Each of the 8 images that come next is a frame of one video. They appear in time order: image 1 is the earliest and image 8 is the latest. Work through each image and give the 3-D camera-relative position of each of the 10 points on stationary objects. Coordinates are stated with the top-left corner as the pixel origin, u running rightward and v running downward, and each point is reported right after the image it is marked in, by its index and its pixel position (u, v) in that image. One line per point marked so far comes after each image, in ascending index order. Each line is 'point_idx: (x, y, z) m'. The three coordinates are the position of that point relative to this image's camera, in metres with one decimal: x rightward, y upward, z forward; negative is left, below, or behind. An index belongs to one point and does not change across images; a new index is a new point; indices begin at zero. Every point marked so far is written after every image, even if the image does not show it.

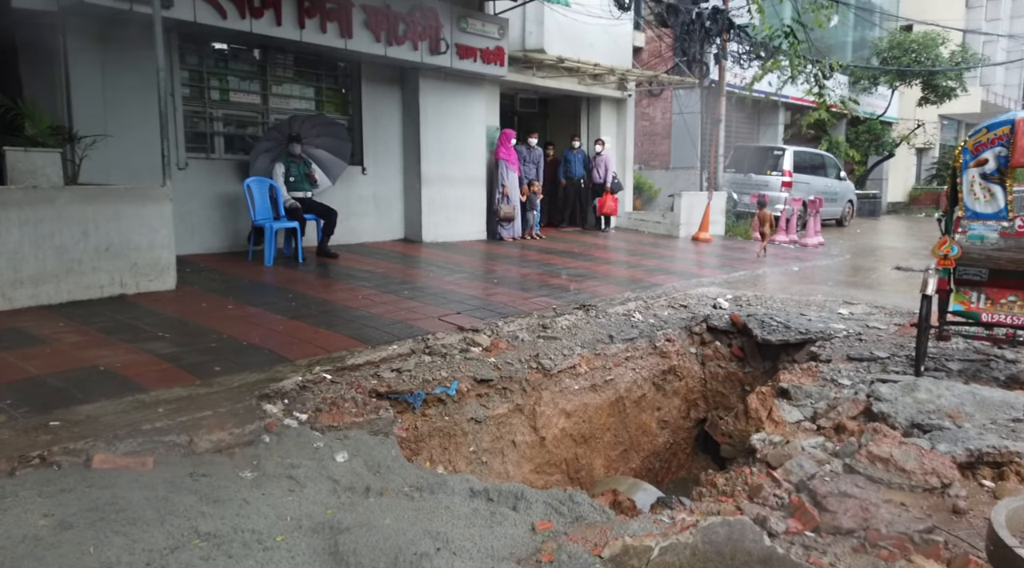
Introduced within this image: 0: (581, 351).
0: (+0.5, -0.5, +6.2) m
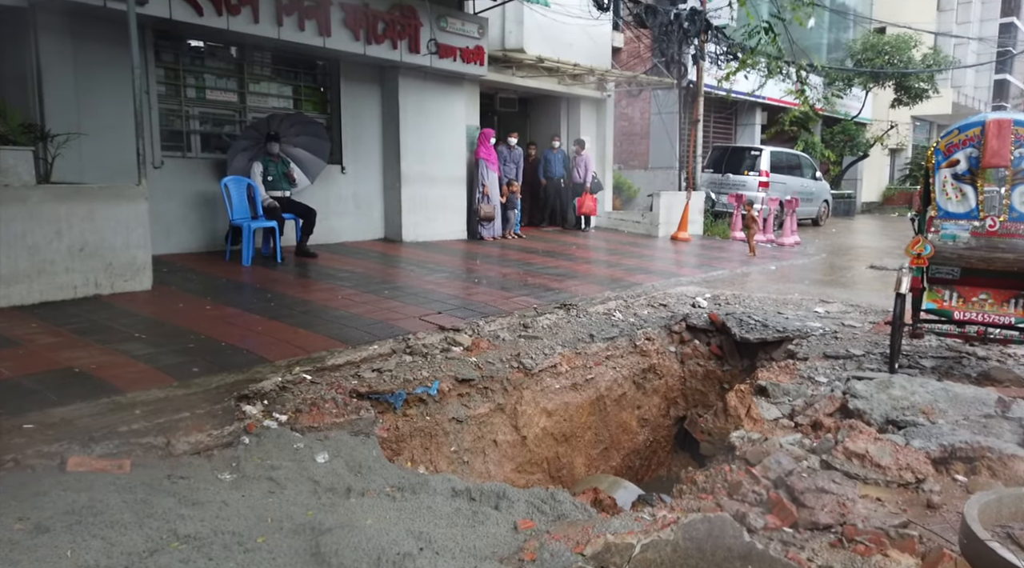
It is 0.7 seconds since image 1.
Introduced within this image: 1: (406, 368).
0: (+0.4, -0.5, +6.2) m
1: (-0.7, -0.6, +5.4) m
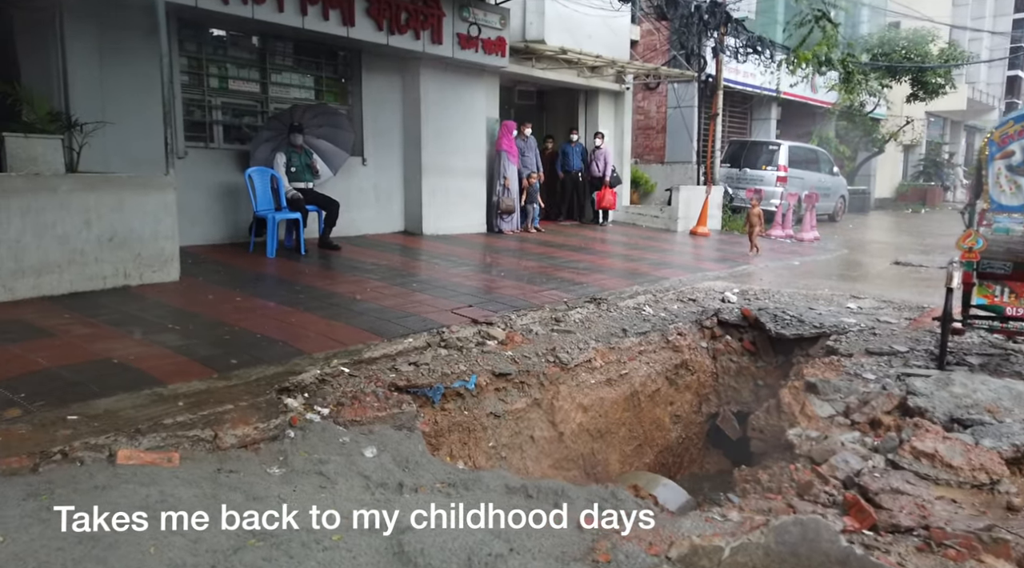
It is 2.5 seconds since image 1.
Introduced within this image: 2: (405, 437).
0: (+0.6, -0.5, +6.2) m
1: (-0.5, -0.5, +5.3) m
2: (-0.5, -0.8, +4.1) m
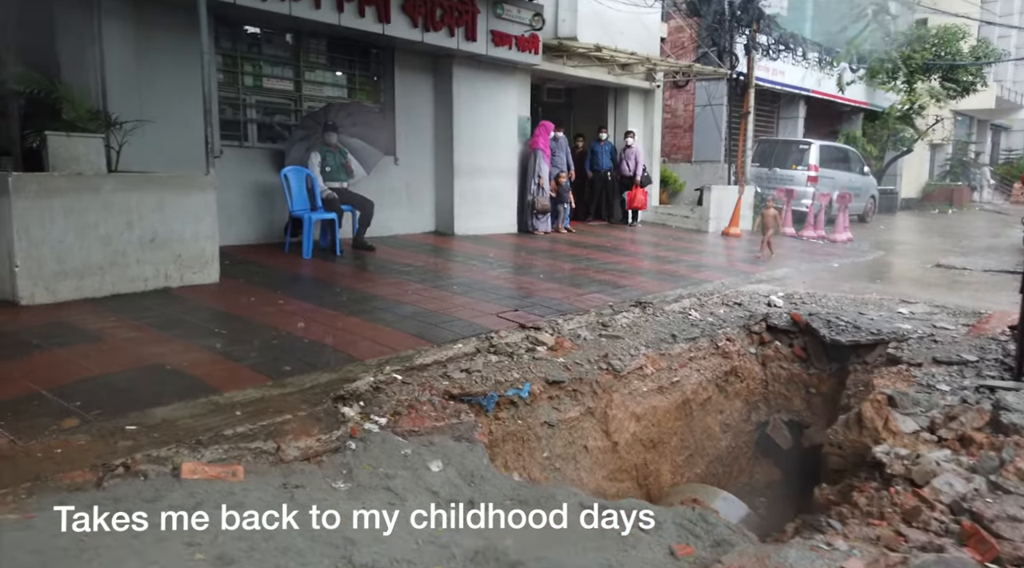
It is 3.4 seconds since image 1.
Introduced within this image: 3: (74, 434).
0: (+1.0, -0.5, +6.0) m
1: (-0.1, -0.6, +5.2) m
2: (-0.2, -0.8, +3.9) m
3: (-1.9, -0.7, +3.5) m
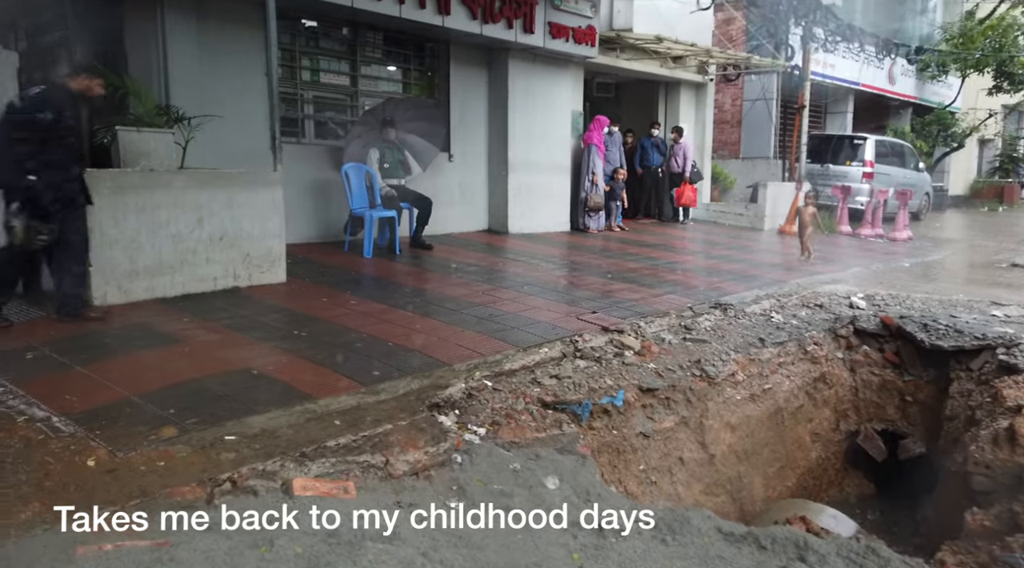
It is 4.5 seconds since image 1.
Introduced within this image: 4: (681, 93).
0: (+1.6, -0.5, +5.7) m
1: (+0.5, -0.6, +4.9) m
2: (+0.3, -0.8, +3.7) m
3: (-1.4, -0.7, +3.3) m
4: (+3.2, +3.6, +14.9) m
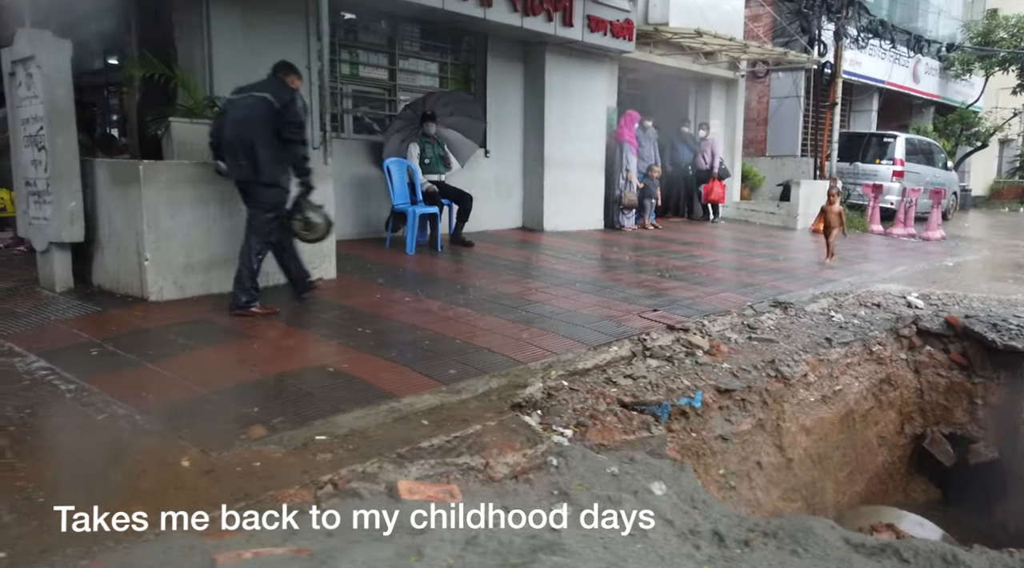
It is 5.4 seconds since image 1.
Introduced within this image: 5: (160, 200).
0: (+2.0, -0.5, +5.5) m
1: (+0.9, -0.5, +4.8) m
2: (+0.7, -0.8, +3.5) m
3: (-1.0, -0.6, +3.1) m
4: (+3.7, +3.6, +14.7) m
5: (-2.4, +0.6, +5.3) m
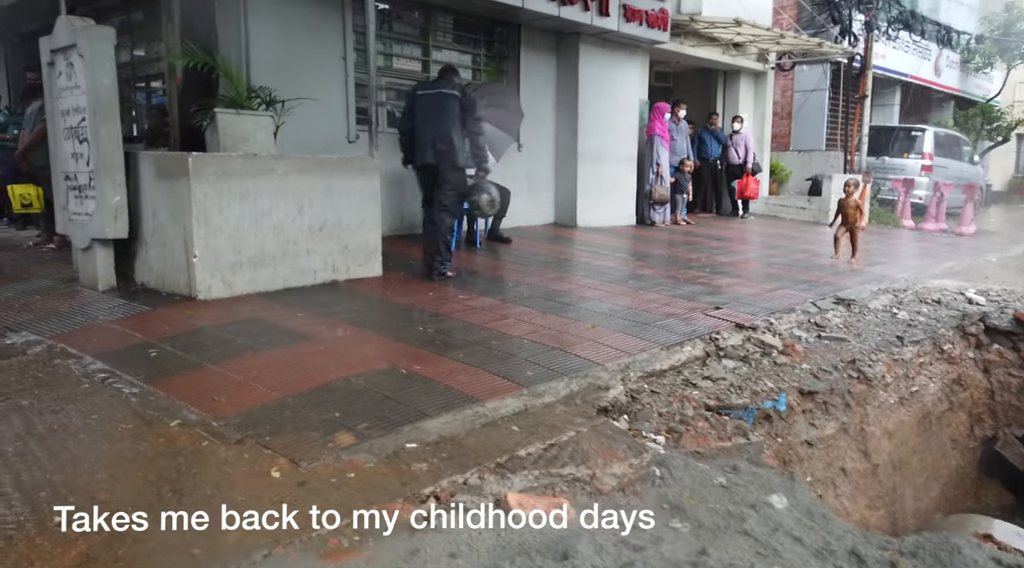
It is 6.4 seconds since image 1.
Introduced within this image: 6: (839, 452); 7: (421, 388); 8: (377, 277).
0: (+2.5, -0.5, +5.3) m
1: (+1.3, -0.5, +4.5) m
2: (+1.1, -0.8, +3.3) m
3: (-0.6, -0.6, +2.9) m
4: (+4.1, +3.6, +14.4) m
5: (-1.9, +0.6, +5.1) m
6: (+1.9, -0.9, +4.5) m
7: (-0.4, -0.5, +3.6) m
8: (-1.0, +0.1, +6.2) m
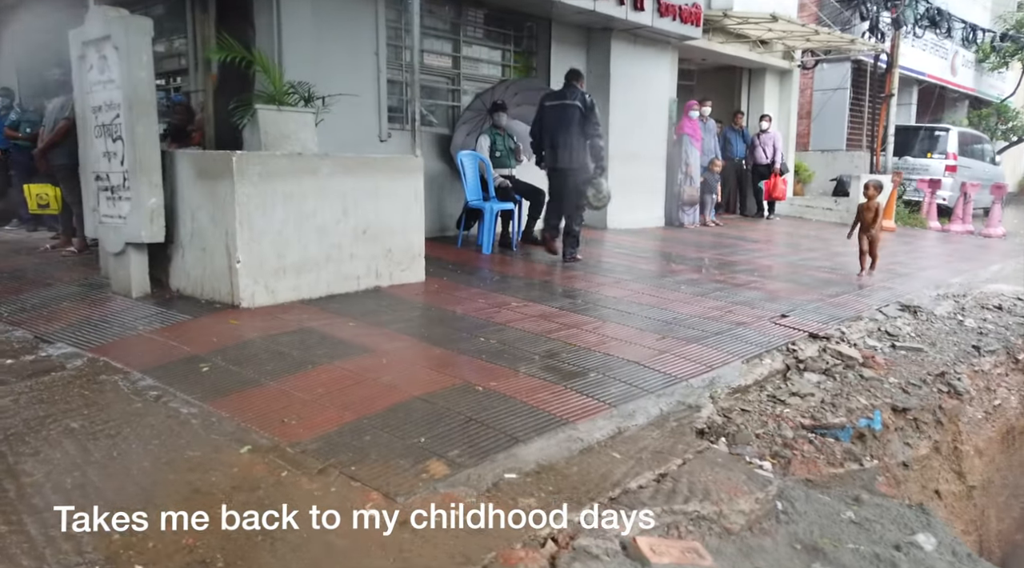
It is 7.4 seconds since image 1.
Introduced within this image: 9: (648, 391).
0: (+2.8, -0.5, +5.0) m
1: (+1.7, -0.6, +4.2) m
2: (+1.5, -0.8, +3.0) m
3: (-0.2, -0.7, +2.6) m
4: (+4.5, +3.6, +14.1) m
5: (-1.6, +0.5, +4.8) m
6: (+2.2, -1.0, +4.2) m
7: (0.0, -0.5, +3.3) m
8: (-0.7, 0.0, +5.9) m
9: (+0.6, -0.5, +3.8) m
